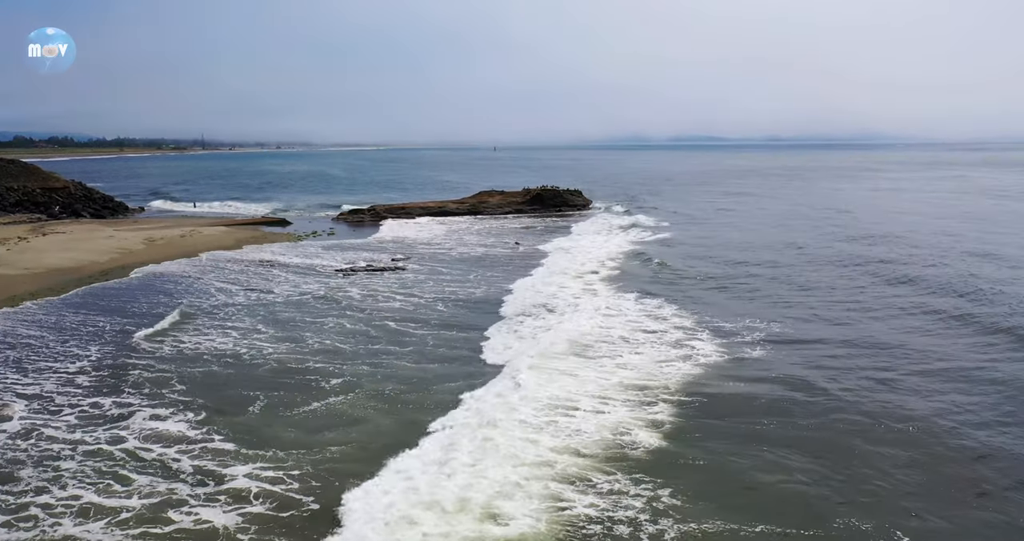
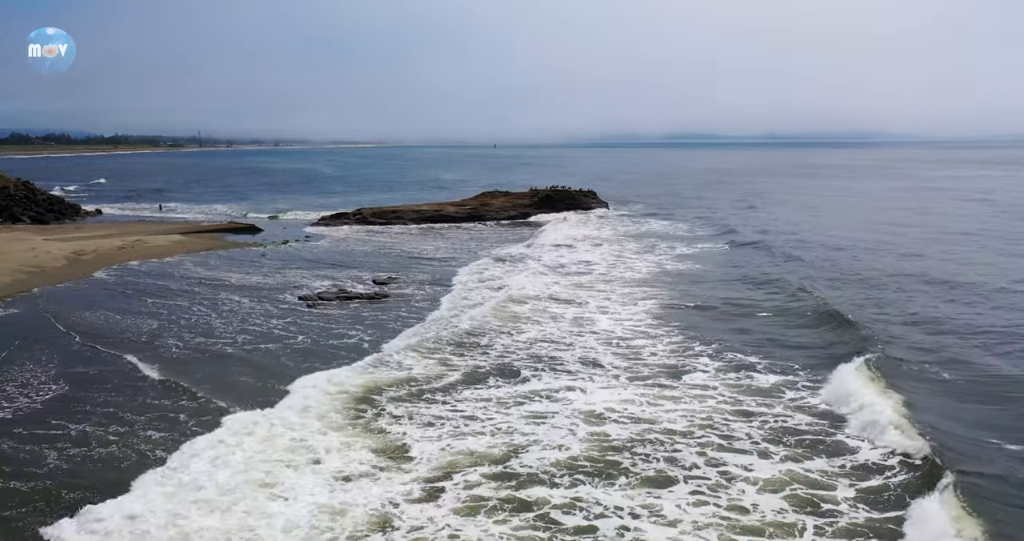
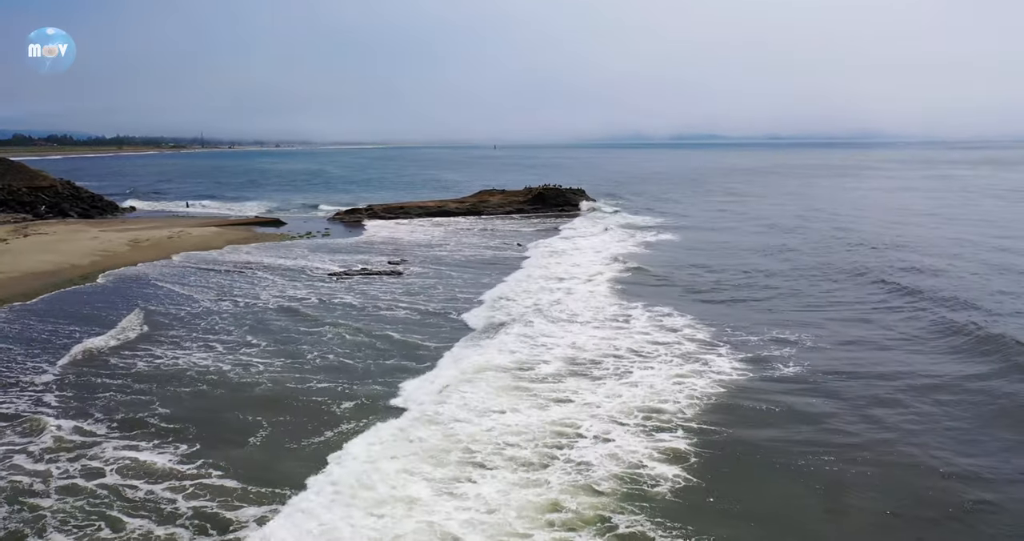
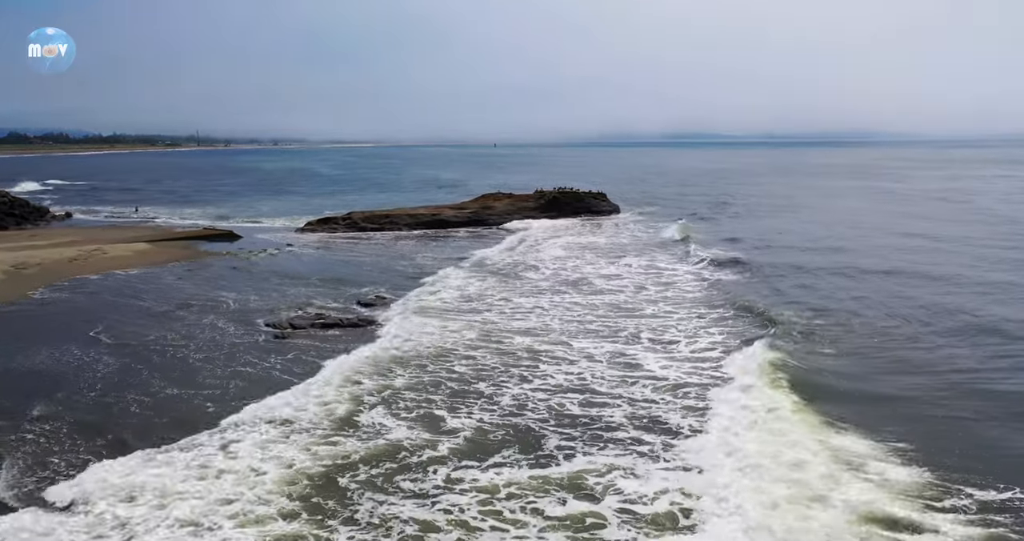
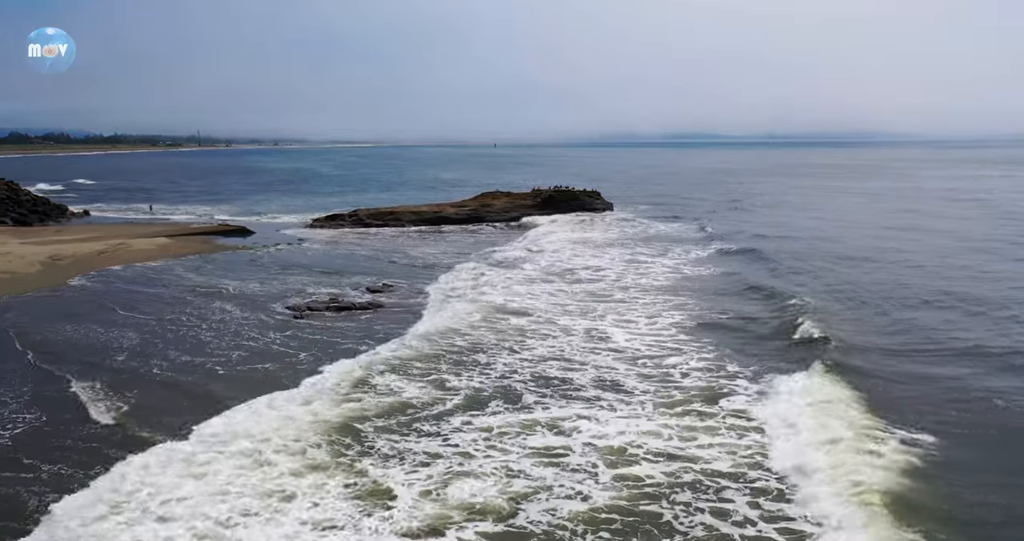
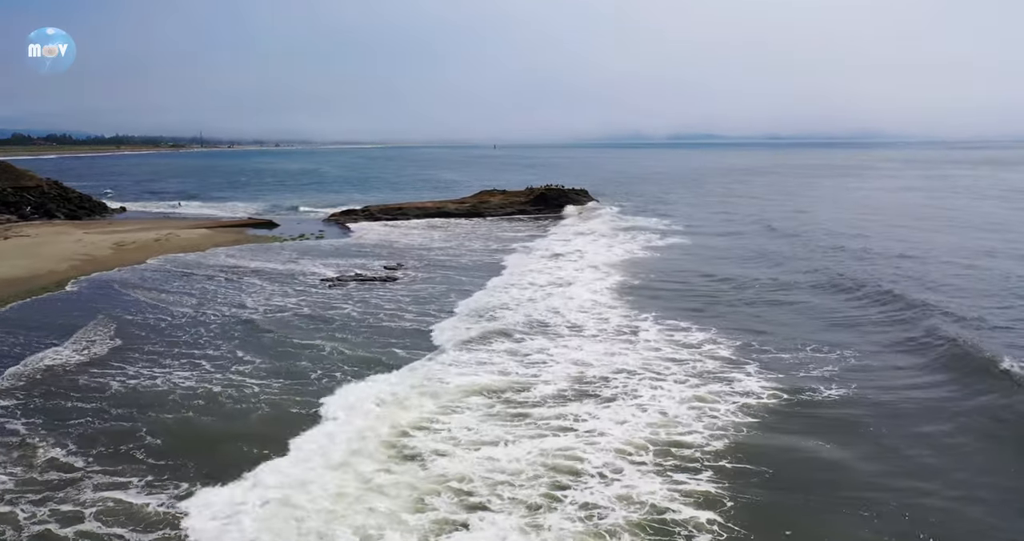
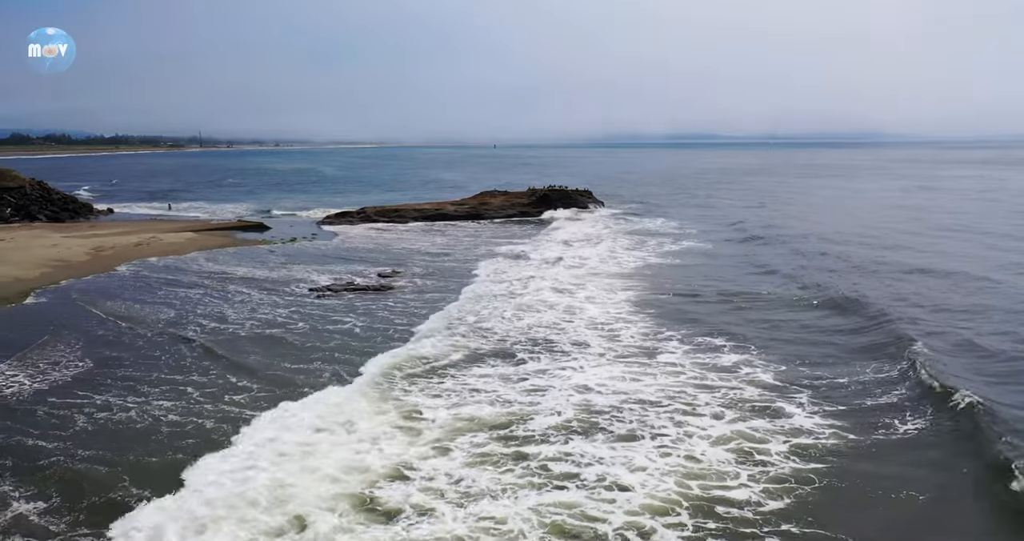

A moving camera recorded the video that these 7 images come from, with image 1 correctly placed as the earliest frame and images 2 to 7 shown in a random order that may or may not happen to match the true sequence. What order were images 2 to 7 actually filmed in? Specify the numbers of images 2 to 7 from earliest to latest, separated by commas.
3, 6, 7, 2, 5, 4
